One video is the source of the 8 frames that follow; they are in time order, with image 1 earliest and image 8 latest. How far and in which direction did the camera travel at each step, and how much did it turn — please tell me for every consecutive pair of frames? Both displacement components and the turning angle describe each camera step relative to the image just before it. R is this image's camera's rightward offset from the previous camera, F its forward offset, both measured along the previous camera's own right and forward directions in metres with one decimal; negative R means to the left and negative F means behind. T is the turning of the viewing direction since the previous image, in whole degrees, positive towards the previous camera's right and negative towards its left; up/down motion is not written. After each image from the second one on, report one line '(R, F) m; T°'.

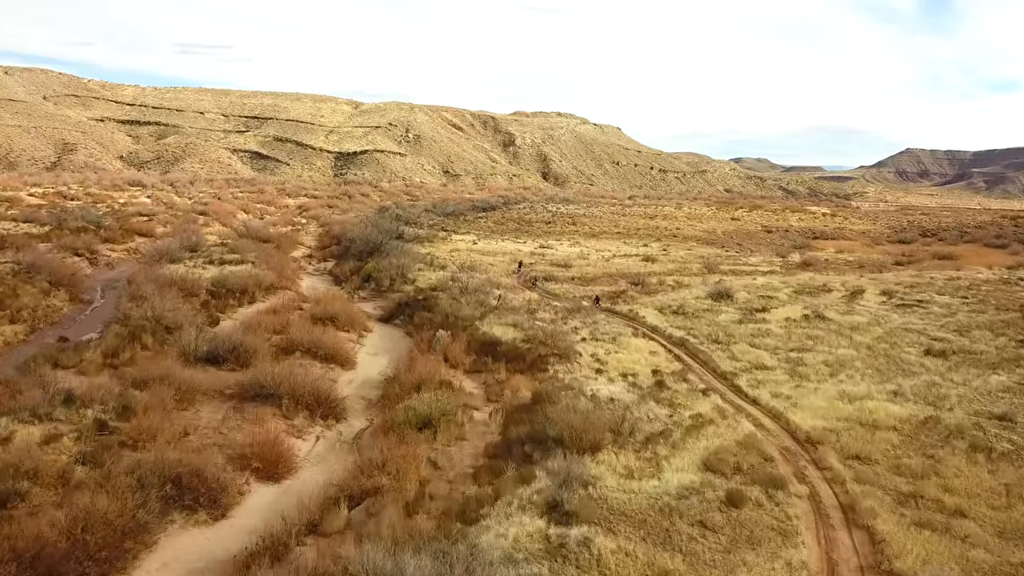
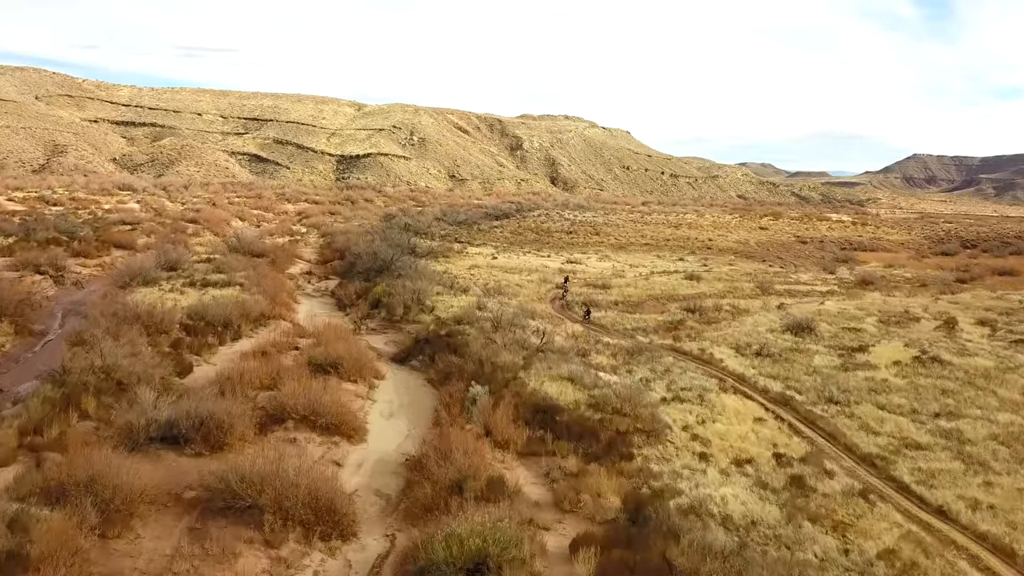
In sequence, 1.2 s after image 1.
(-0.9, +3.7) m; 0°
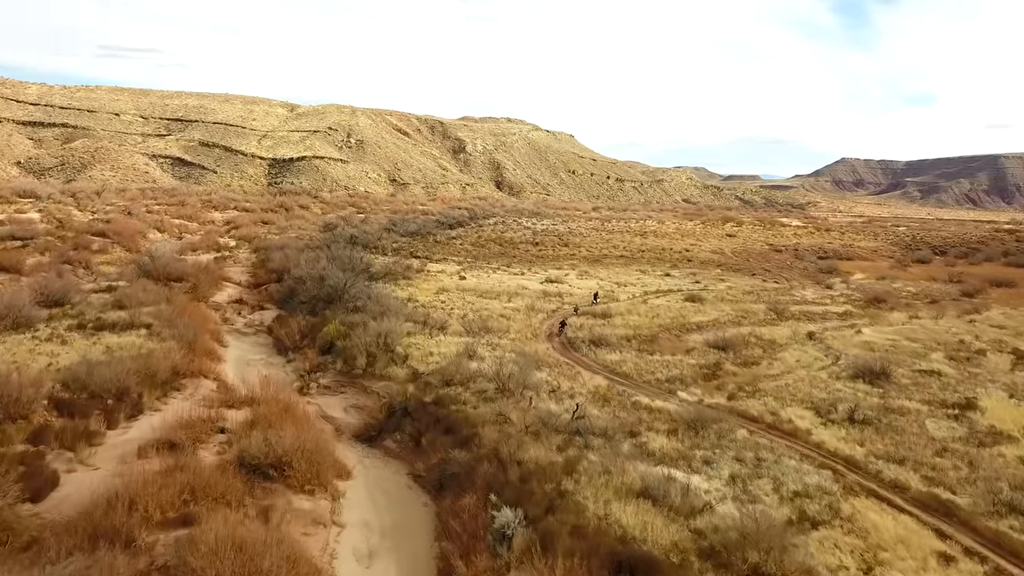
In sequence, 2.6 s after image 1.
(-1.1, +4.4) m; +5°
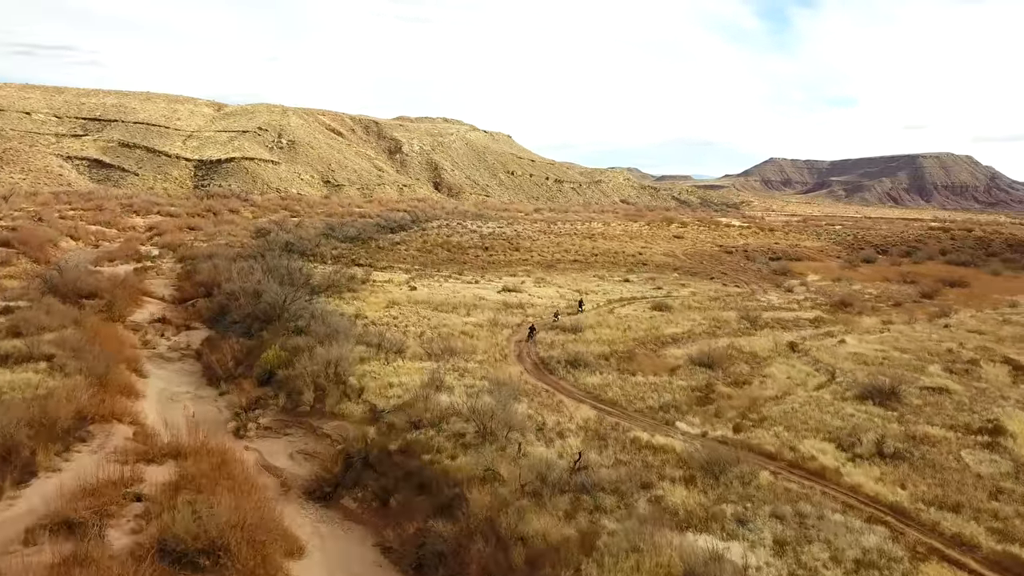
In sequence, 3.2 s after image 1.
(-0.6, +1.9) m; +5°
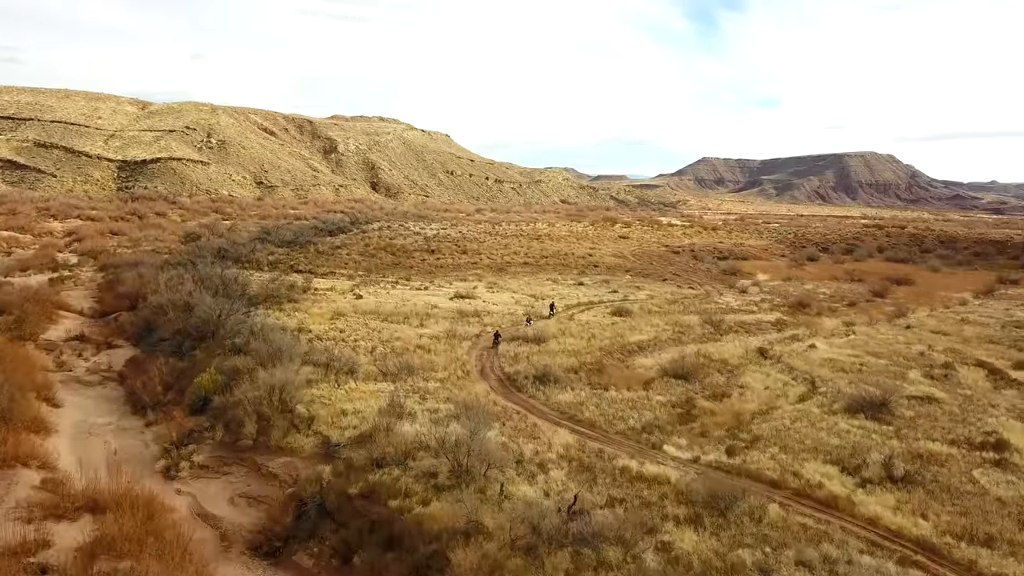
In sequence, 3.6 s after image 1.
(-0.4, +1.3) m; +4°
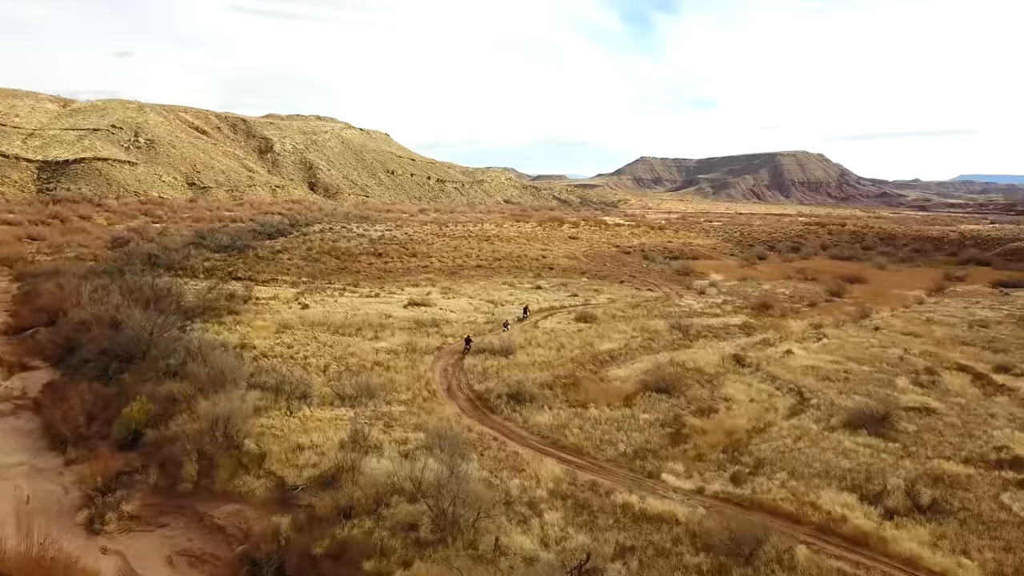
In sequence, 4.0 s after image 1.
(-0.5, +1.3) m; +4°
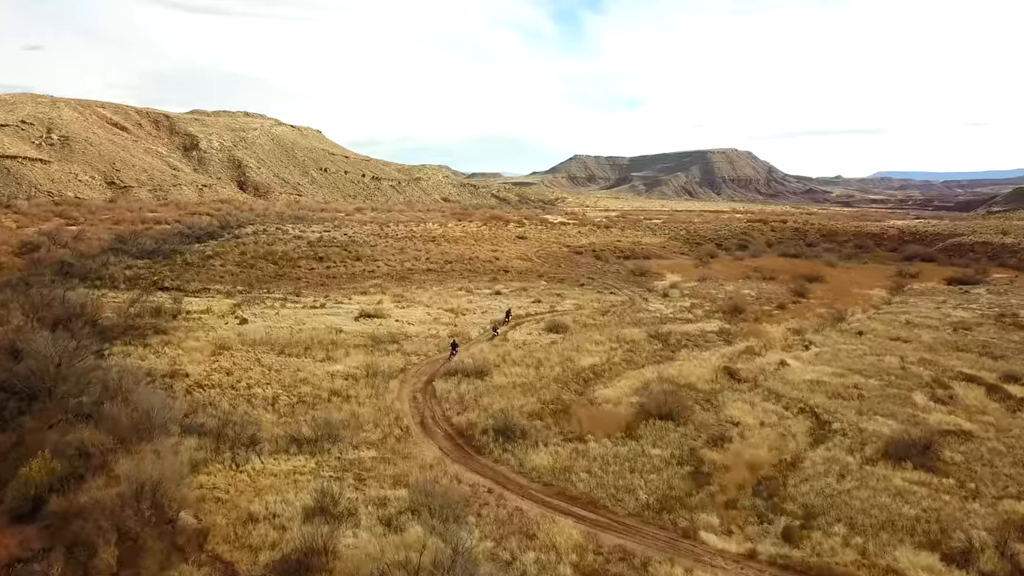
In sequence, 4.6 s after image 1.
(-0.7, +1.9) m; +5°
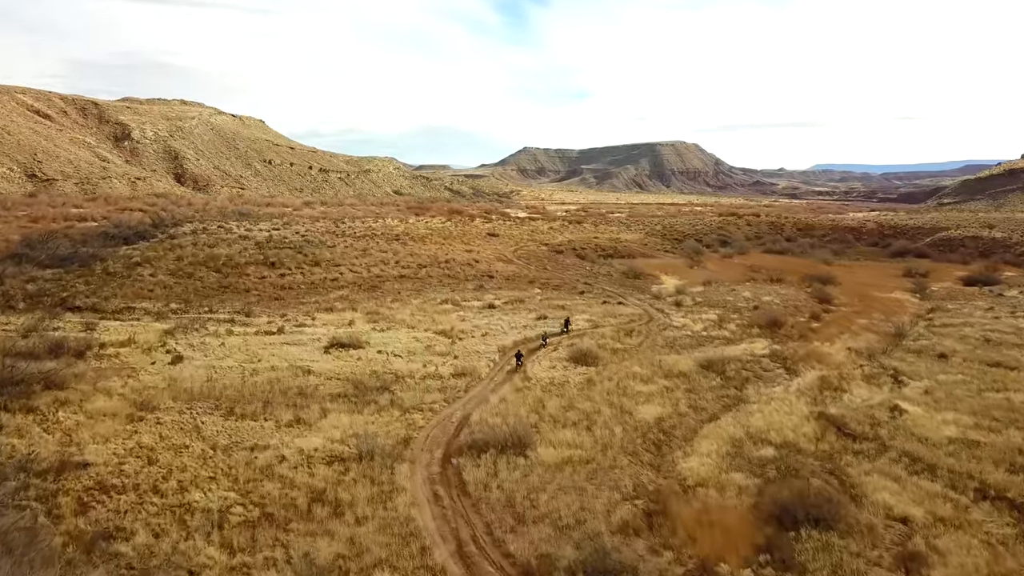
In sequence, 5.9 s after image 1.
(-1.3, +4.3) m; +4°
